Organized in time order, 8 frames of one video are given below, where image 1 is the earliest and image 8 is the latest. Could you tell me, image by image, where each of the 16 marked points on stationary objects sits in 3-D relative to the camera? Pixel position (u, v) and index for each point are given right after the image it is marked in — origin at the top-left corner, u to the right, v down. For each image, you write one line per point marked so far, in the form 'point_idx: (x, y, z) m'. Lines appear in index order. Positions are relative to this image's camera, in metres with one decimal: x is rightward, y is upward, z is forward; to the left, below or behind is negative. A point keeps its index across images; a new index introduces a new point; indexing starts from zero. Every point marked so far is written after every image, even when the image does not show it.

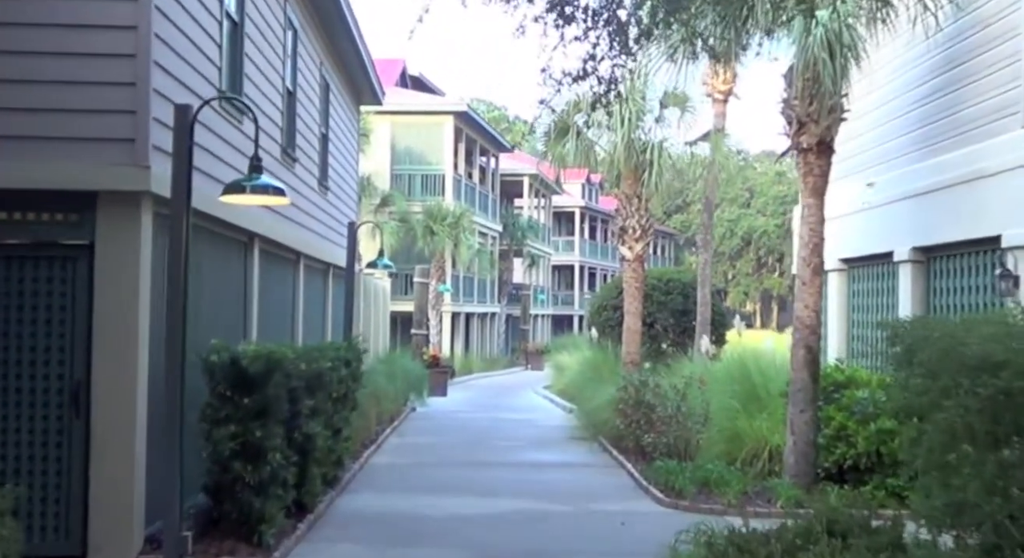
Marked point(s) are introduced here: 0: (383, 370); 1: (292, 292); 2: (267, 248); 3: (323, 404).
0: (-1.9, -1.3, +16.8) m
1: (-2.4, -0.1, +12.5) m
2: (-2.3, +0.3, +10.8) m
3: (-1.3, -0.9, +8.0) m
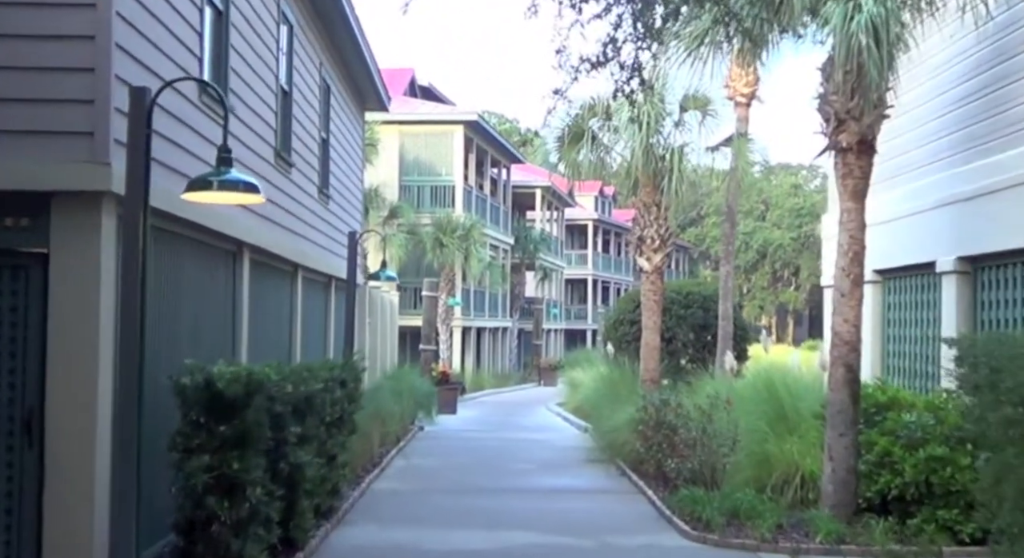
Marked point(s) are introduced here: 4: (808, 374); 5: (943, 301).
0: (-1.7, -1.5, +16.0) m
1: (-2.2, -0.3, +11.7) m
2: (-2.2, +0.2, +10.0) m
3: (-1.2, -0.9, +7.2) m
4: (+3.3, -1.1, +13.0) m
5: (+3.9, -0.2, +10.5) m
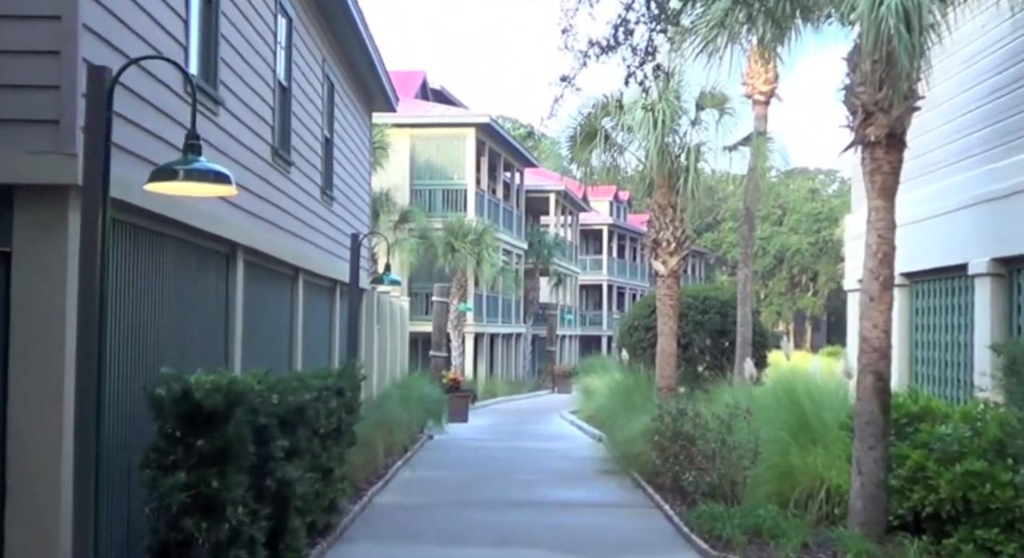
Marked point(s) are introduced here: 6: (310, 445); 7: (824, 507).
0: (-1.6, -1.6, +15.5) m
1: (-2.1, -0.3, +11.2) m
2: (-2.1, +0.2, +9.5) m
3: (-1.2, -1.0, +6.7) m
4: (+3.4, -1.1, +12.5) m
5: (+4.0, -0.2, +10.0) m
6: (-1.2, -1.0, +7.0) m
7: (+2.6, -1.9, +9.5) m
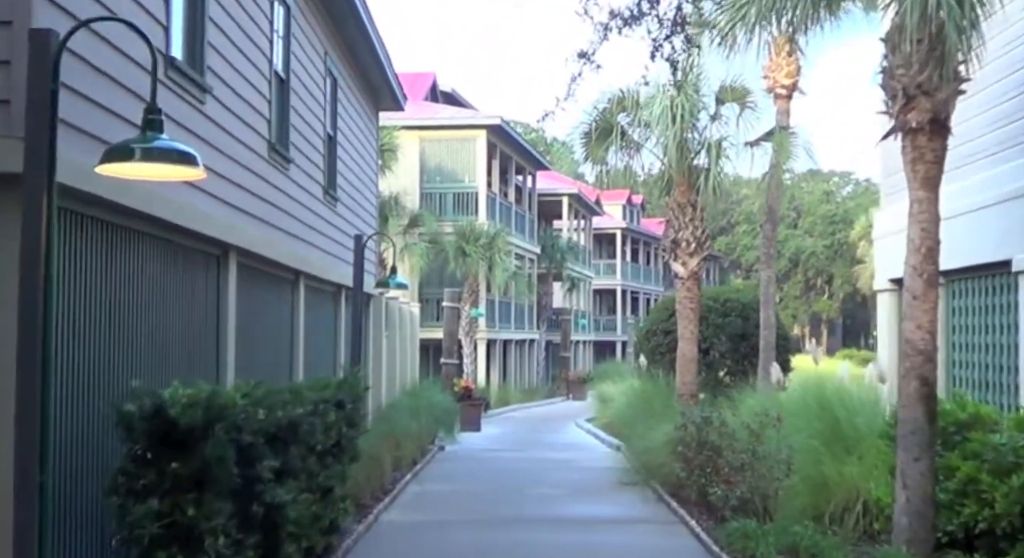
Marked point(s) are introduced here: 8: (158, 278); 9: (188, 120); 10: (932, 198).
0: (-1.4, -1.6, +14.8) m
1: (-2.0, -0.3, +10.6) m
2: (-2.0, +0.1, +8.9) m
3: (-1.1, -1.0, +6.1) m
4: (+3.5, -1.1, +11.8) m
5: (+4.1, -0.2, +9.3) m
6: (-1.1, -1.0, +6.4) m
7: (+2.7, -1.9, +8.9) m
8: (-2.0, 0.0, +6.5) m
9: (-2.0, +1.0, +7.1) m
10: (+2.7, +0.5, +7.5) m
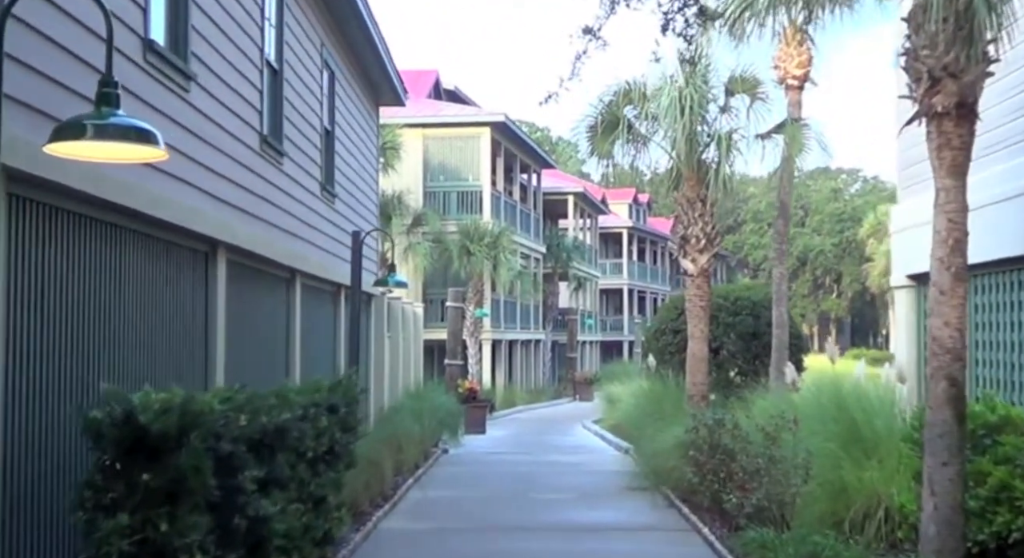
0: (-1.3, -1.6, +14.4) m
1: (-2.0, -0.3, +10.2) m
2: (-2.0, +0.1, +8.5) m
3: (-1.1, -0.9, +5.7) m
4: (+3.6, -1.1, +11.4) m
5: (+4.1, -0.2, +8.9) m
6: (-1.1, -1.0, +6.0) m
7: (+2.7, -1.8, +8.4) m
8: (-2.0, 0.0, +6.1) m
9: (-2.0, +1.0, +6.7) m
10: (+2.8, +0.6, +7.1) m
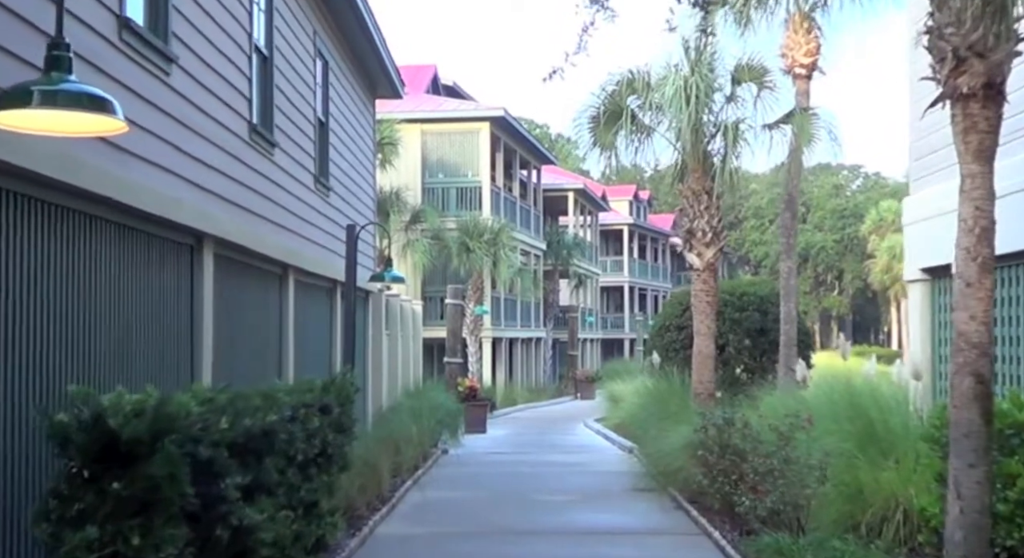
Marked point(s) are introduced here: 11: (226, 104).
0: (-1.3, -1.6, +14.0) m
1: (-2.0, -0.3, +9.8) m
2: (-2.0, +0.2, +8.1) m
3: (-1.1, -0.9, +5.3) m
4: (+3.6, -1.0, +11.0) m
5: (+4.1, -0.1, +8.5) m
6: (-1.1, -1.0, +5.6) m
7: (+2.7, -1.8, +8.1) m
8: (-2.0, +0.1, +5.7) m
9: (-2.0, +1.0, +6.4) m
10: (+2.8, +0.6, +6.7) m
11: (-1.9, +1.2, +8.0) m
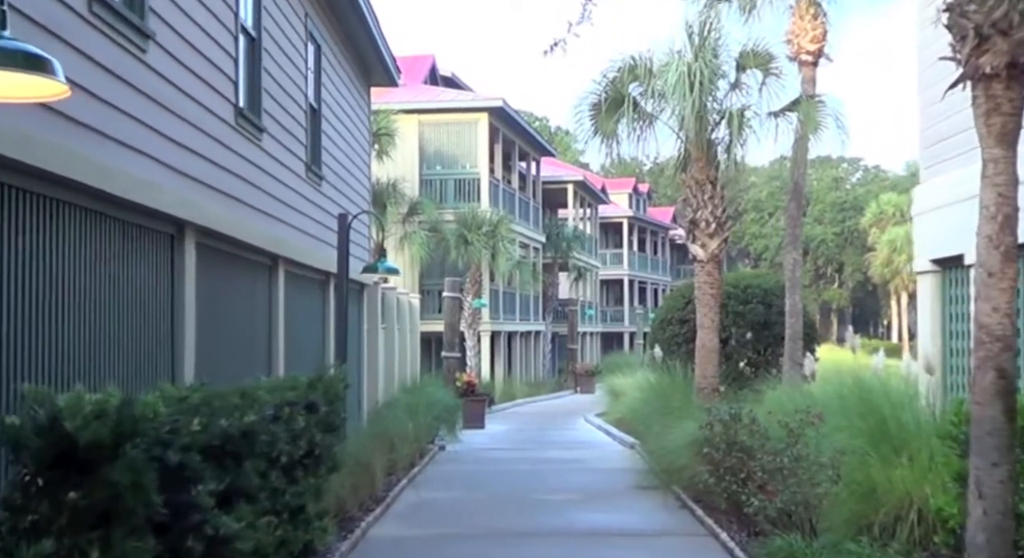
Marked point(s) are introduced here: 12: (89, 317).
0: (-1.3, -1.5, +13.7) m
1: (-2.0, -0.2, +9.5) m
2: (-2.0, +0.2, +7.8) m
3: (-1.1, -0.9, +4.9) m
4: (+3.6, -0.9, +10.6) m
5: (+4.1, 0.0, +8.1) m
6: (-1.1, -0.9, +5.2) m
7: (+2.7, -1.7, +7.7) m
8: (-2.0, +0.1, +5.3) m
9: (-2.0, +1.1, +6.0) m
10: (+2.8, +0.7, +6.4) m
11: (-2.0, +1.3, +7.6) m
12: (-2.0, -0.2, +5.5) m
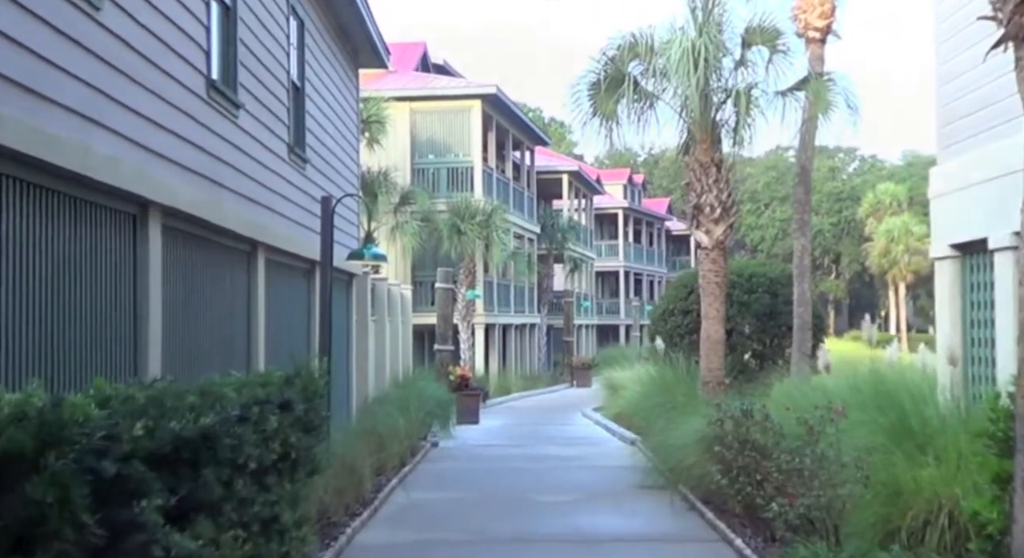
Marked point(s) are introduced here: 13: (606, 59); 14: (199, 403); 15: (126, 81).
0: (-1.4, -1.4, +13.1) m
1: (-2.0, -0.1, +8.8) m
2: (-2.0, +0.3, +7.1) m
3: (-1.1, -0.8, +4.3) m
4: (+3.5, -0.8, +10.0) m
5: (+4.1, +0.1, +7.5) m
6: (-1.1, -0.8, +4.6) m
7: (+2.7, -1.6, +7.1) m
8: (-2.0, +0.2, +4.7) m
9: (-2.0, +1.1, +5.3) m
10: (+2.7, +0.8, +5.7) m
11: (-2.0, +1.3, +6.9) m
12: (-2.0, -0.1, +4.9) m
13: (+1.1, +2.5, +13.2) m
14: (-1.2, -0.5, +4.3) m
15: (-2.0, +1.0, +6.1) m
